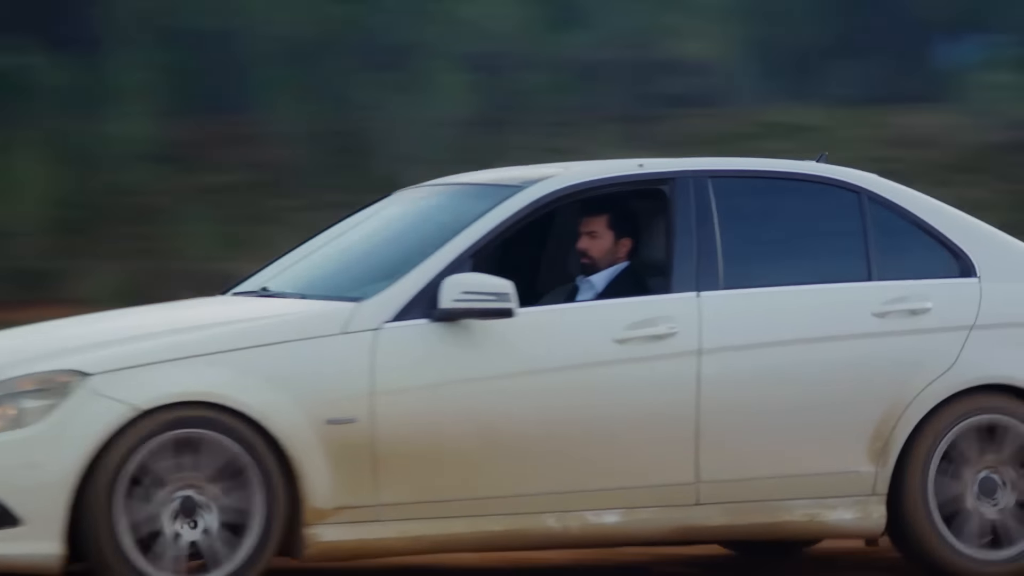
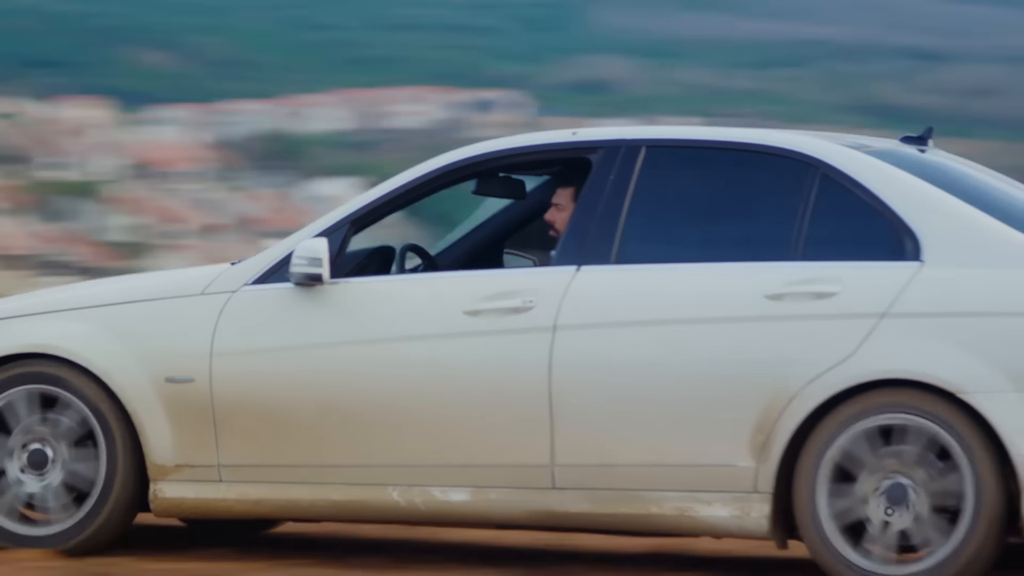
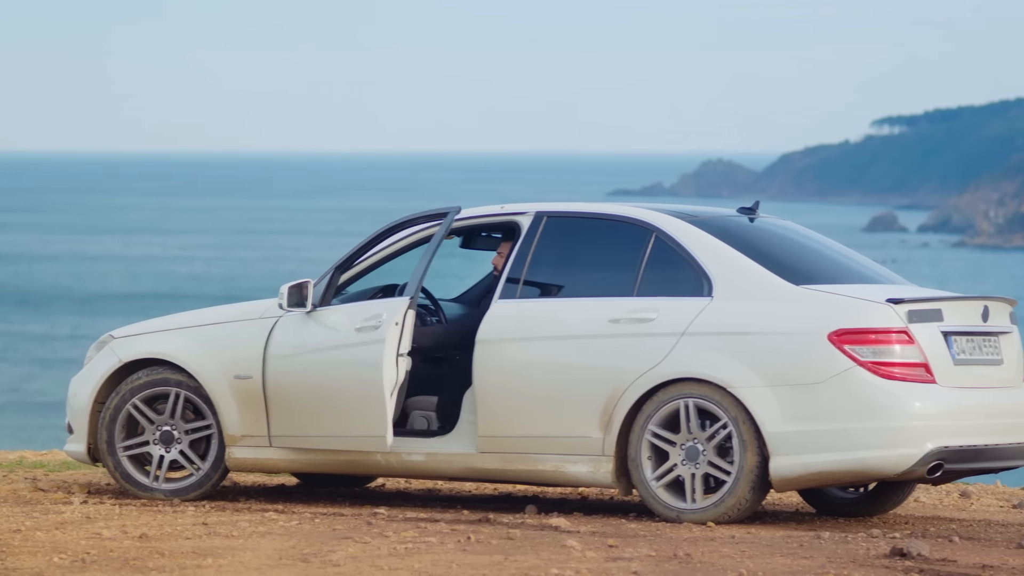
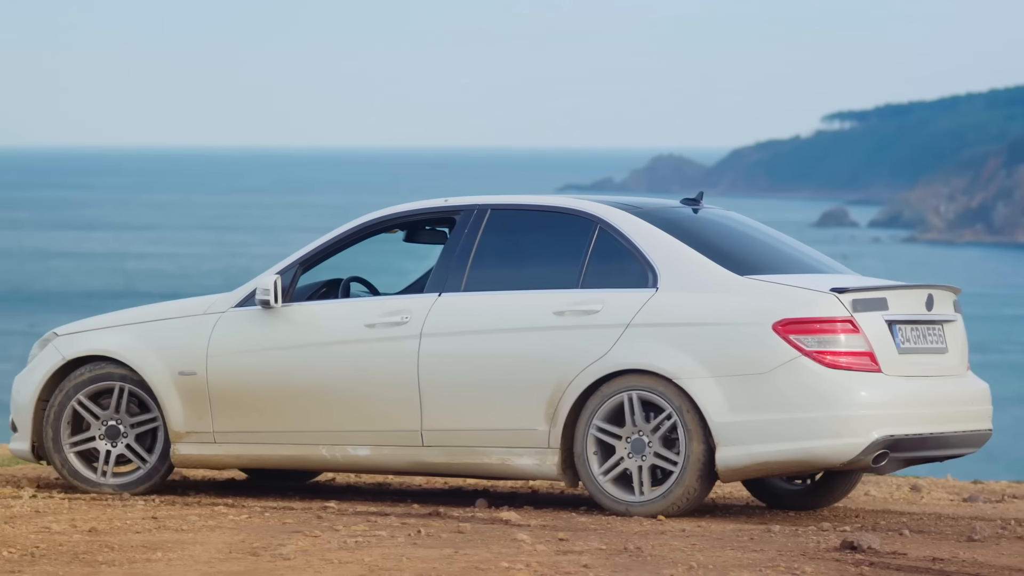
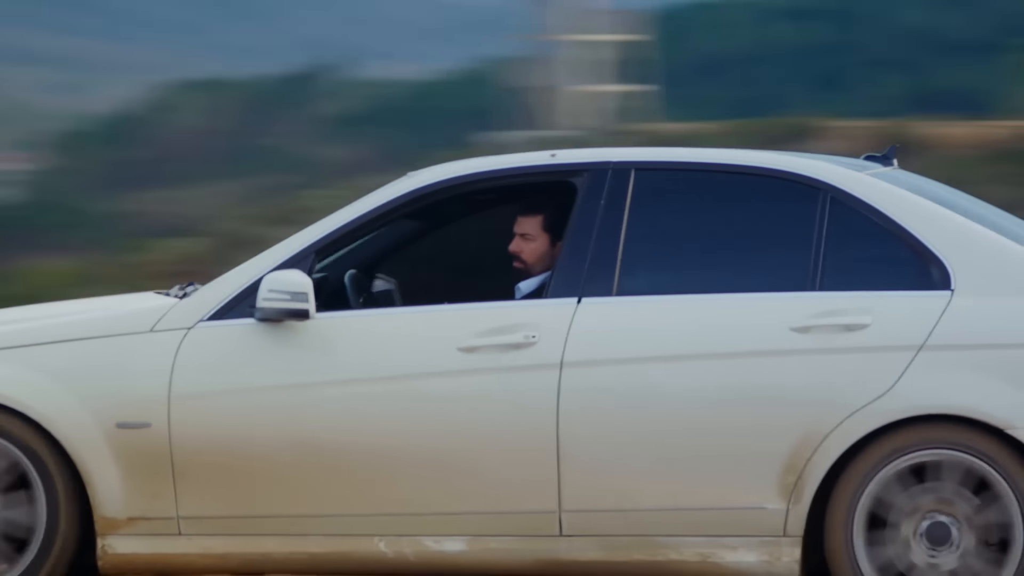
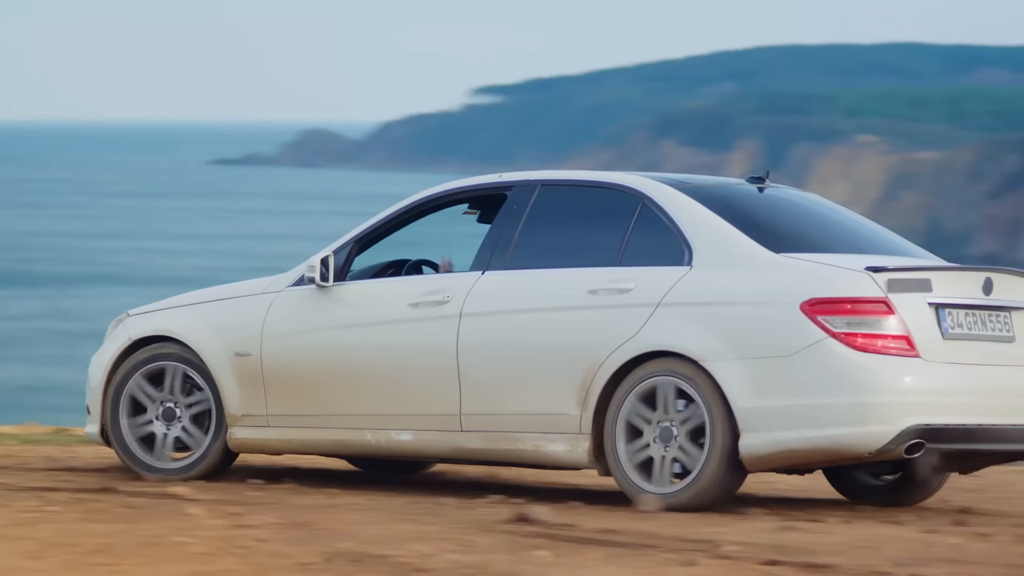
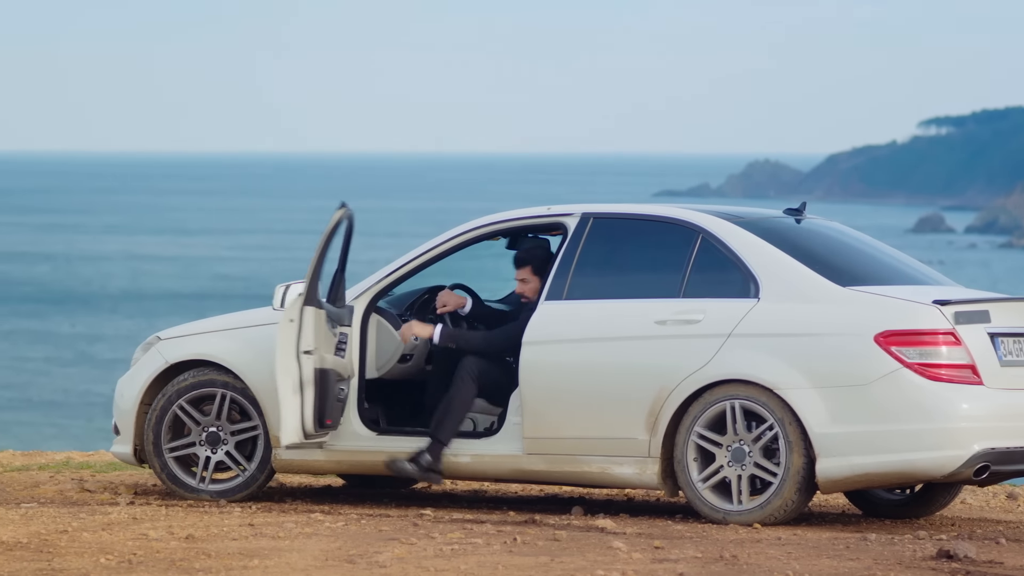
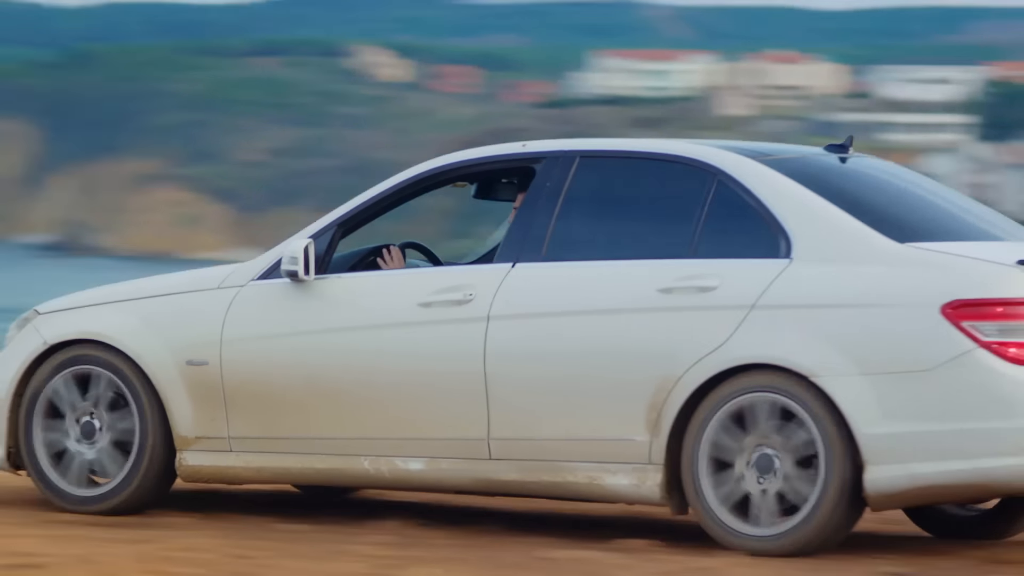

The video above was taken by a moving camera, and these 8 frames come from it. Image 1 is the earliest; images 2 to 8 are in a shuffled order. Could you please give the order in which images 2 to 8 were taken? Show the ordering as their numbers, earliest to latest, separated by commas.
5, 2, 8, 6, 4, 3, 7
